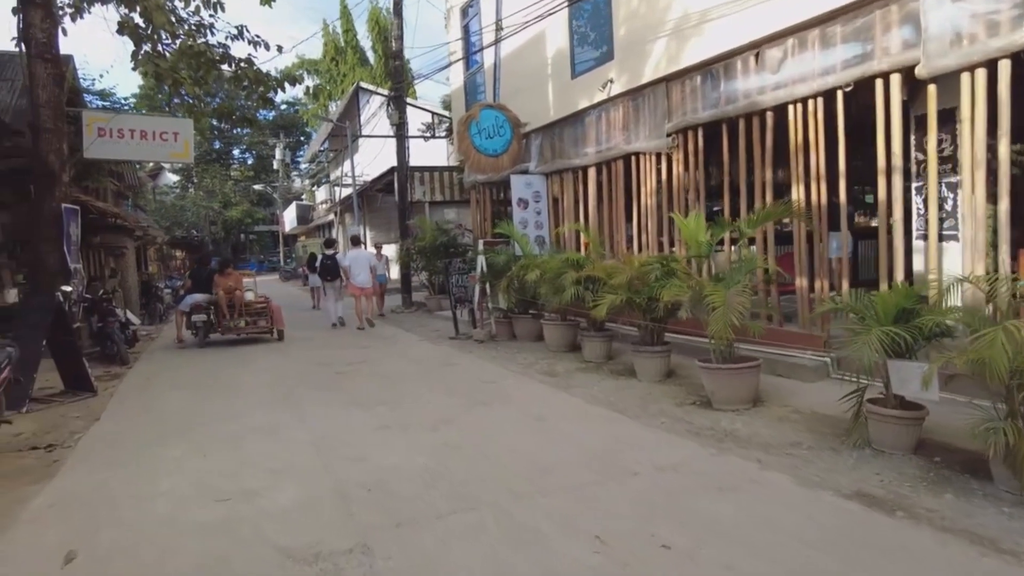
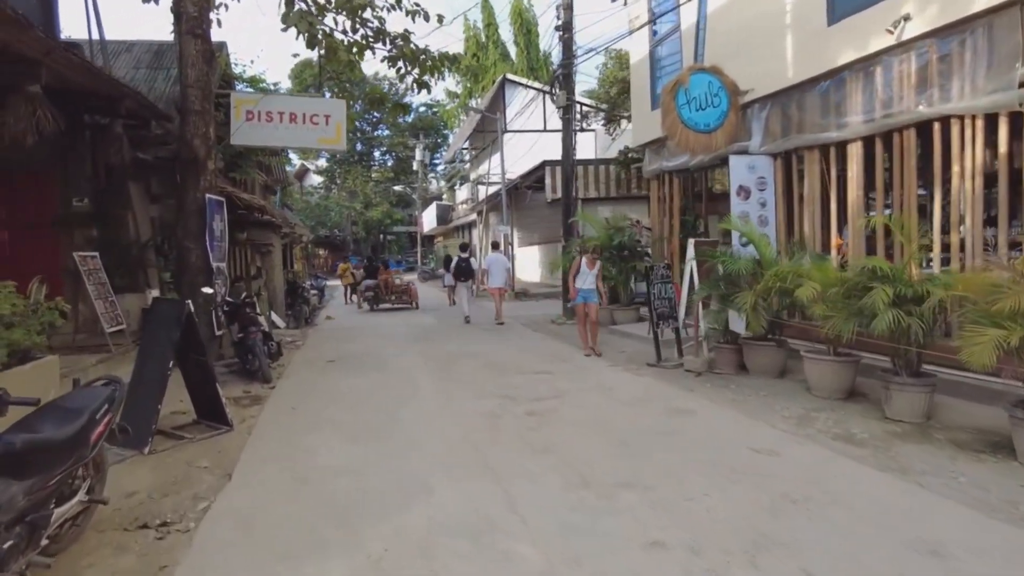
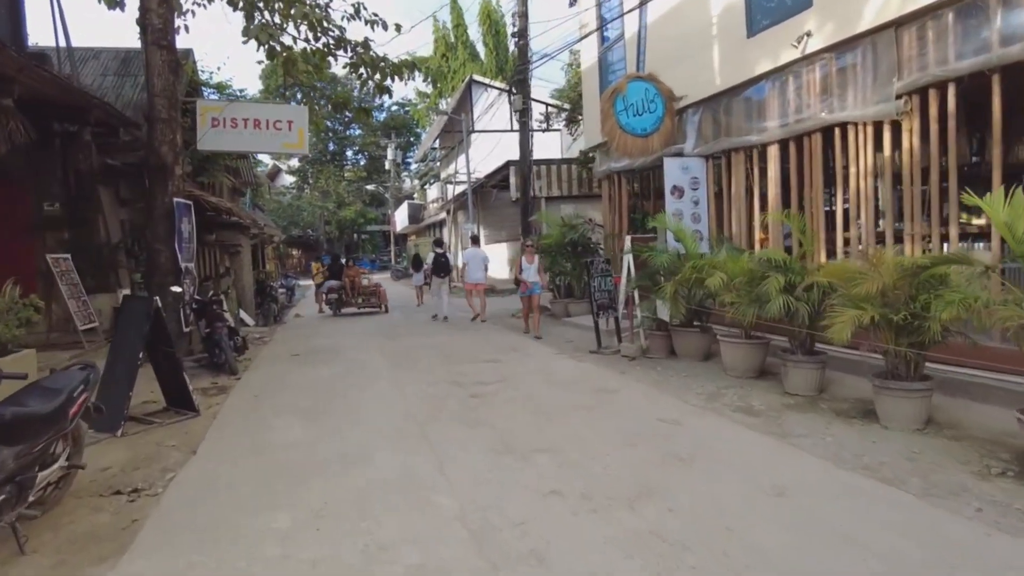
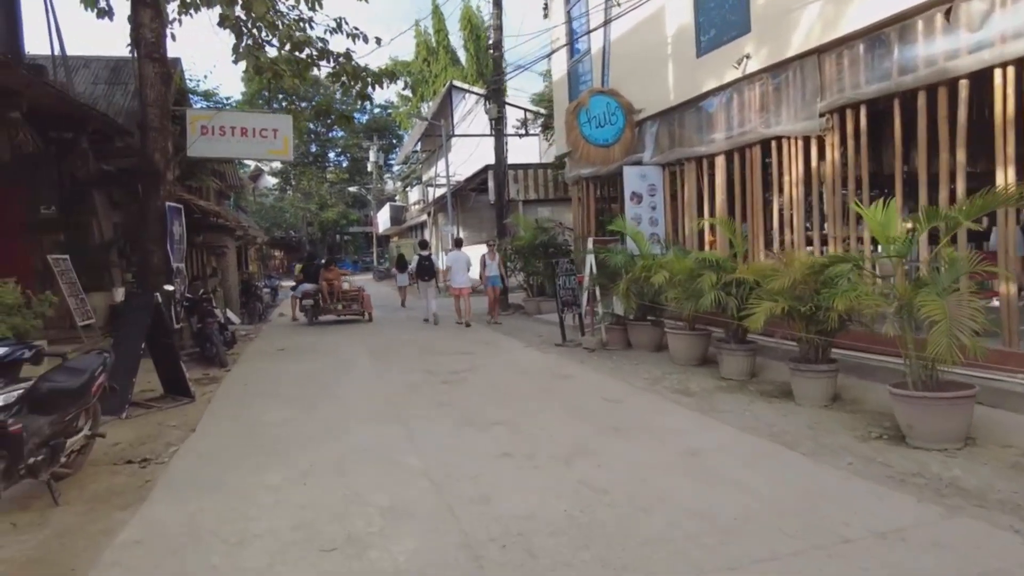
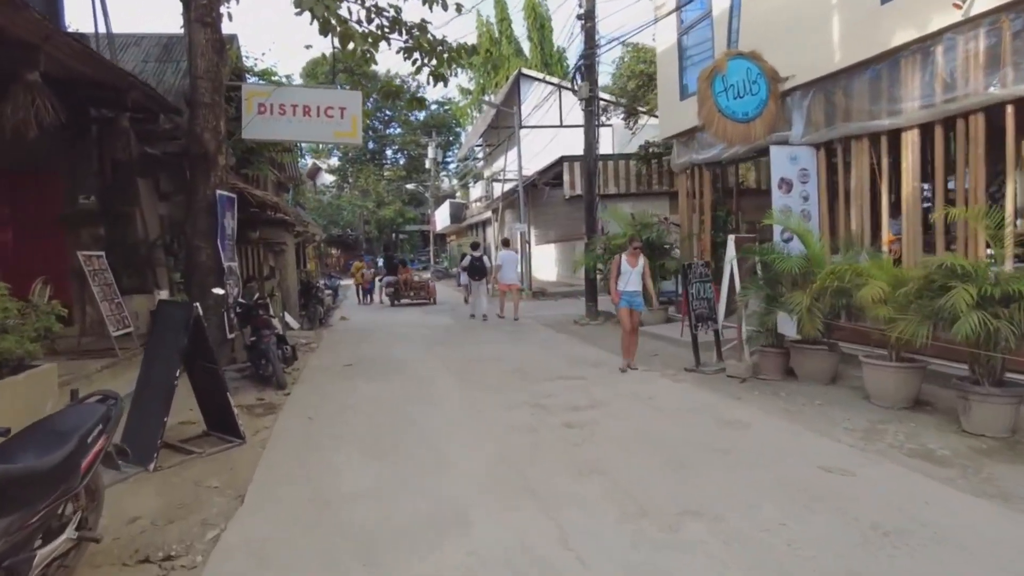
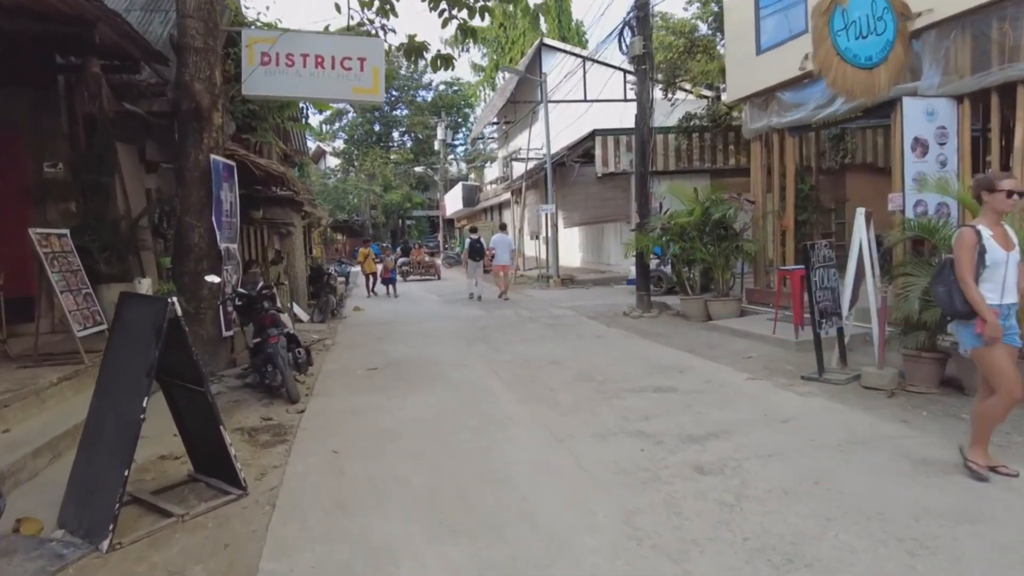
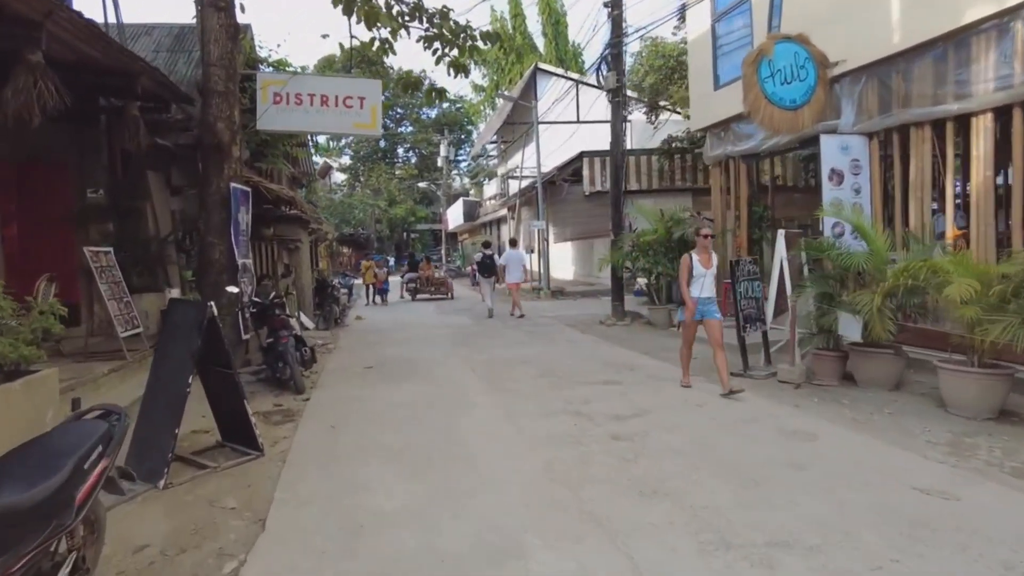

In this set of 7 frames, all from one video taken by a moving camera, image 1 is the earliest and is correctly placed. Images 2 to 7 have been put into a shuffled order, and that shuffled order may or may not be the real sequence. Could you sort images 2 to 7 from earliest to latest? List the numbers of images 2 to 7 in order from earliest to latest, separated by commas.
4, 3, 2, 5, 7, 6
